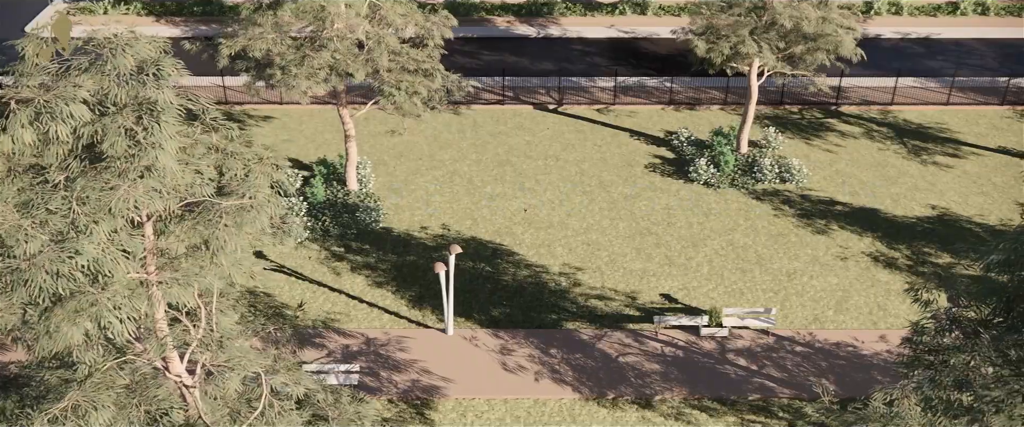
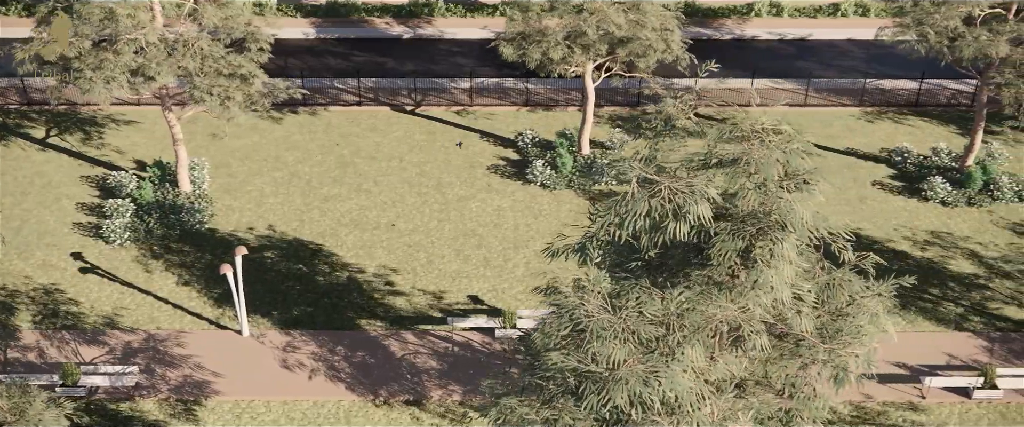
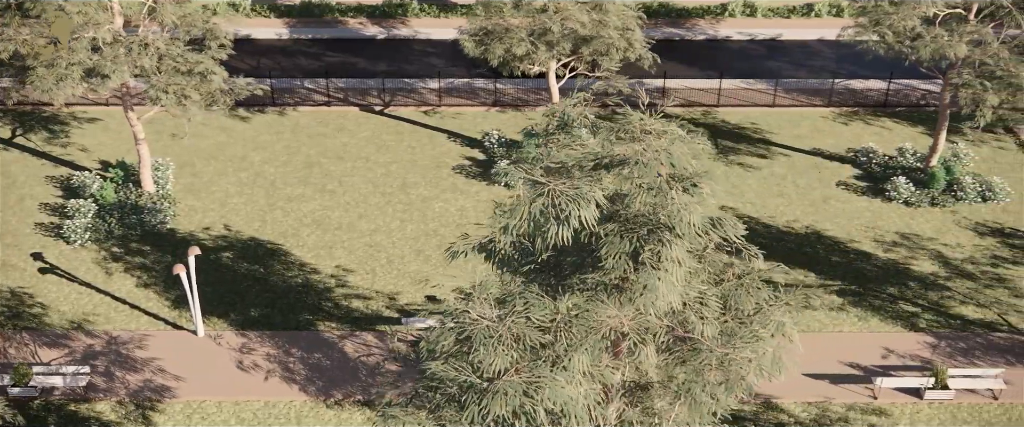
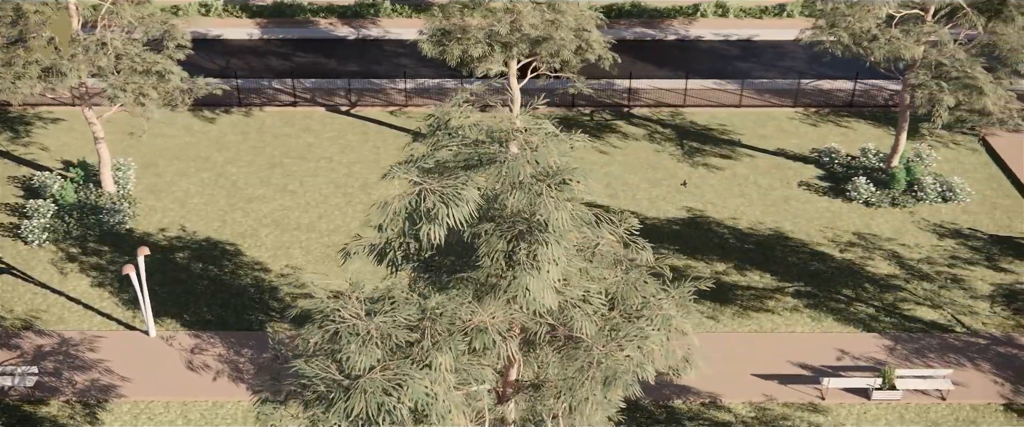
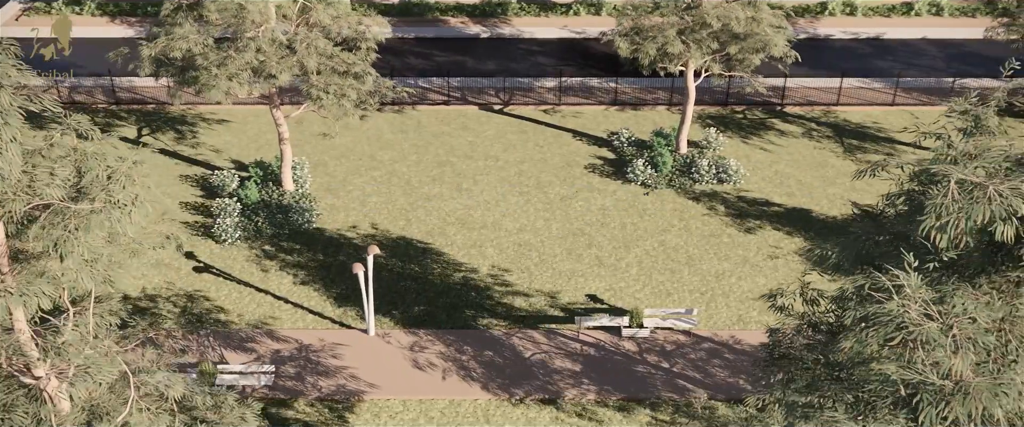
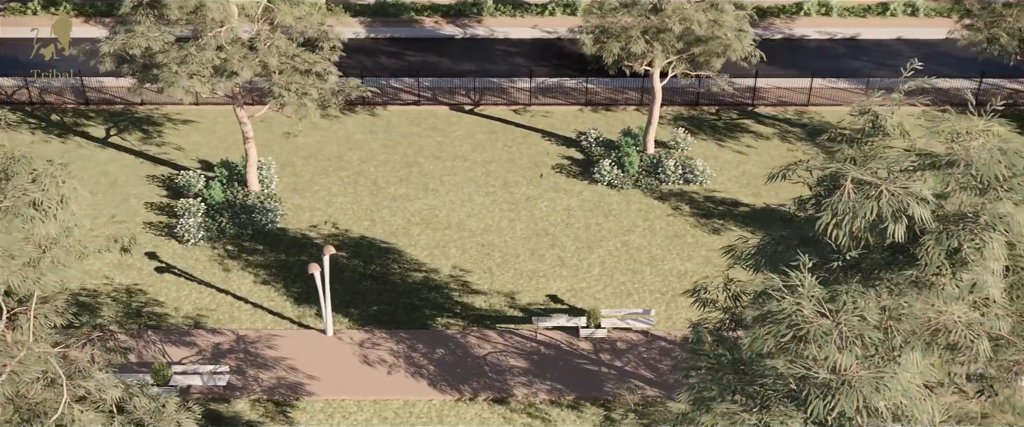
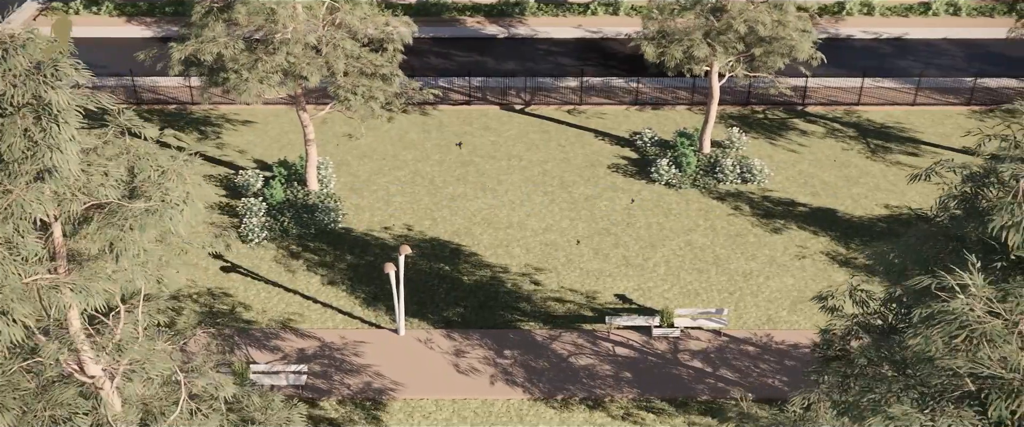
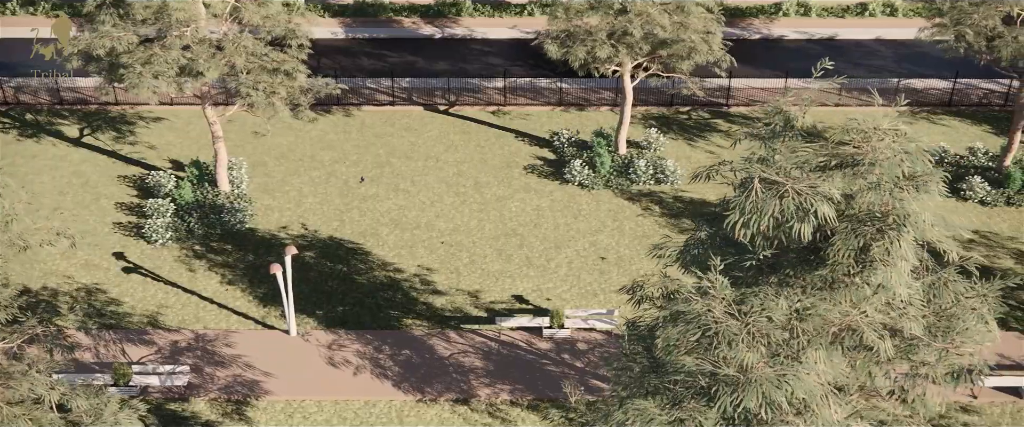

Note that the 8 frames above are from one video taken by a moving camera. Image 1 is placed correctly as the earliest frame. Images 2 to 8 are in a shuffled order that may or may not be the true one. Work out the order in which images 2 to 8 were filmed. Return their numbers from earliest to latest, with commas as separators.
7, 5, 6, 8, 2, 3, 4
